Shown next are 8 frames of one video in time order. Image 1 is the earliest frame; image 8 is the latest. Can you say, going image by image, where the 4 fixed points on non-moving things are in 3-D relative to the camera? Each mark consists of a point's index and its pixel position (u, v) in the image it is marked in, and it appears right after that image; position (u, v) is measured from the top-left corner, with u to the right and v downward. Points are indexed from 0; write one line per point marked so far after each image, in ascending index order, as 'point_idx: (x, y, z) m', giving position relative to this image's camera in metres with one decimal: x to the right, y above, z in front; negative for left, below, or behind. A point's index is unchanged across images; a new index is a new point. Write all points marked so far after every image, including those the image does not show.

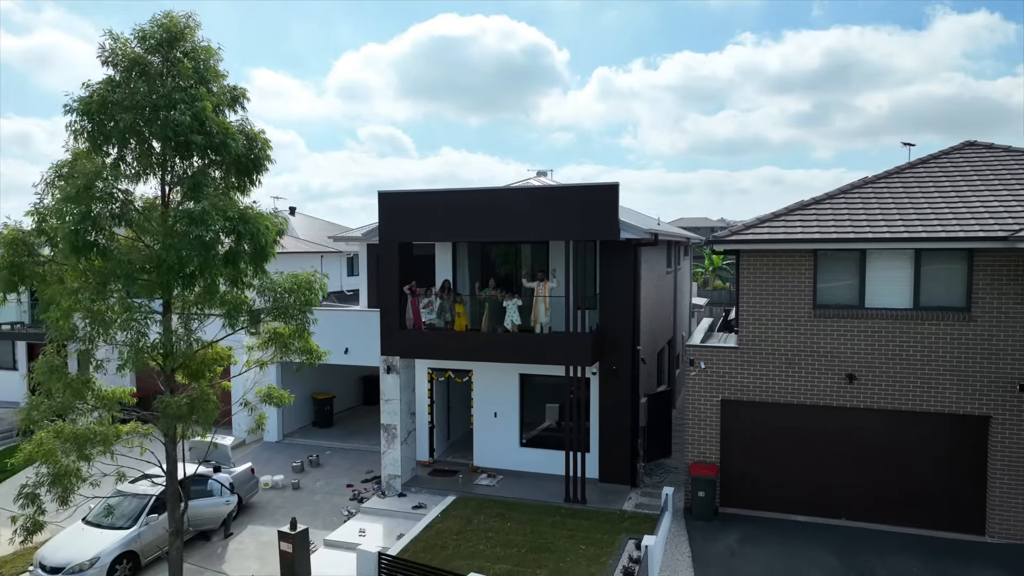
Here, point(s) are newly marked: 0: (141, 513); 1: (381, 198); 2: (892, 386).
0: (-6.0, -3.6, +11.9) m
1: (-2.4, +1.7, +13.9) m
2: (+5.7, -1.5, +11.0) m
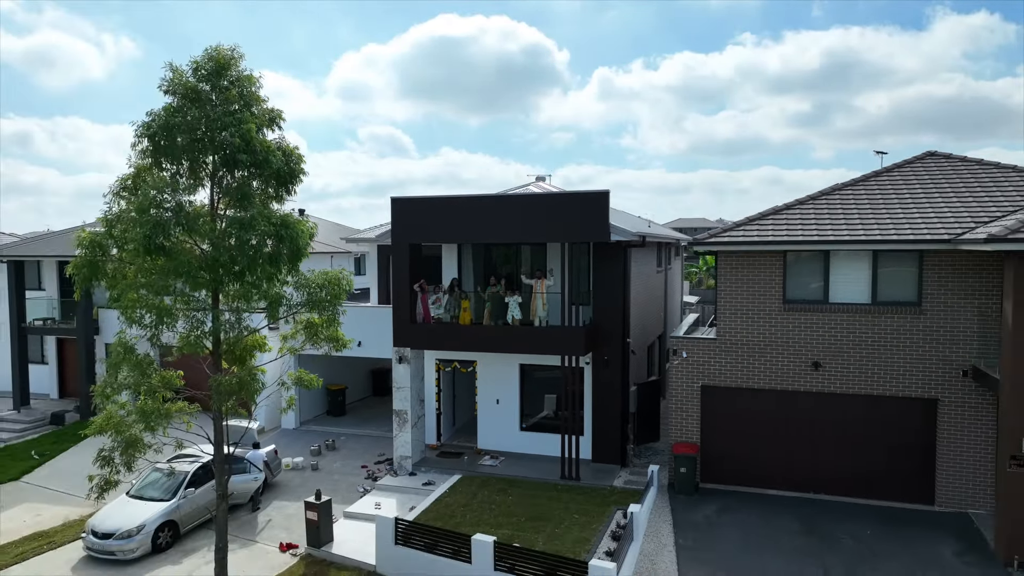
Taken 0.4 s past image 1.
0: (-6.0, -3.5, +13.3) m
1: (-2.4, +1.7, +15.3) m
2: (+5.7, -1.4, +12.3) m
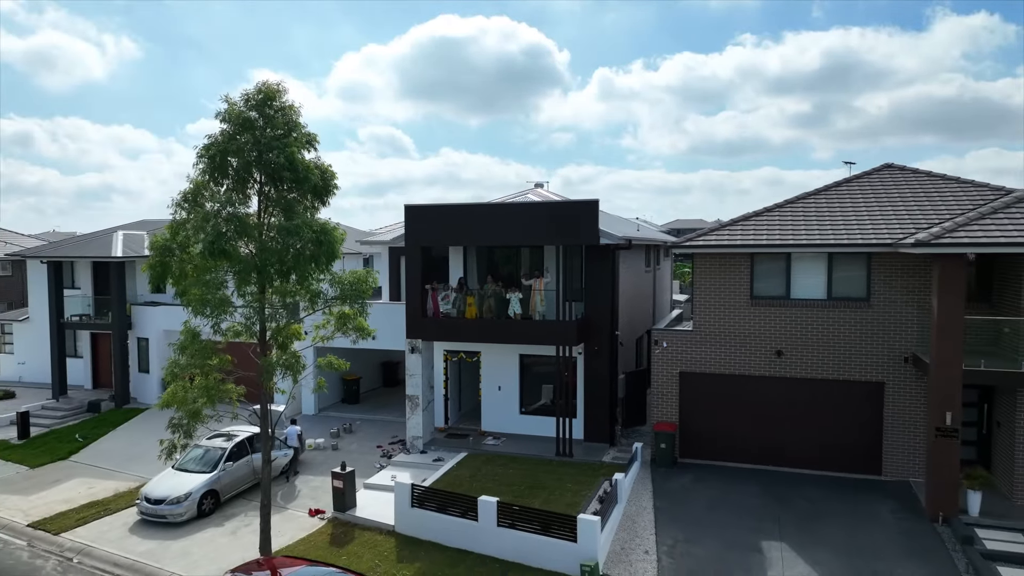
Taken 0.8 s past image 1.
0: (-6.0, -3.5, +15.1) m
1: (-2.4, +1.8, +17.1) m
2: (+5.7, -1.4, +14.1) m
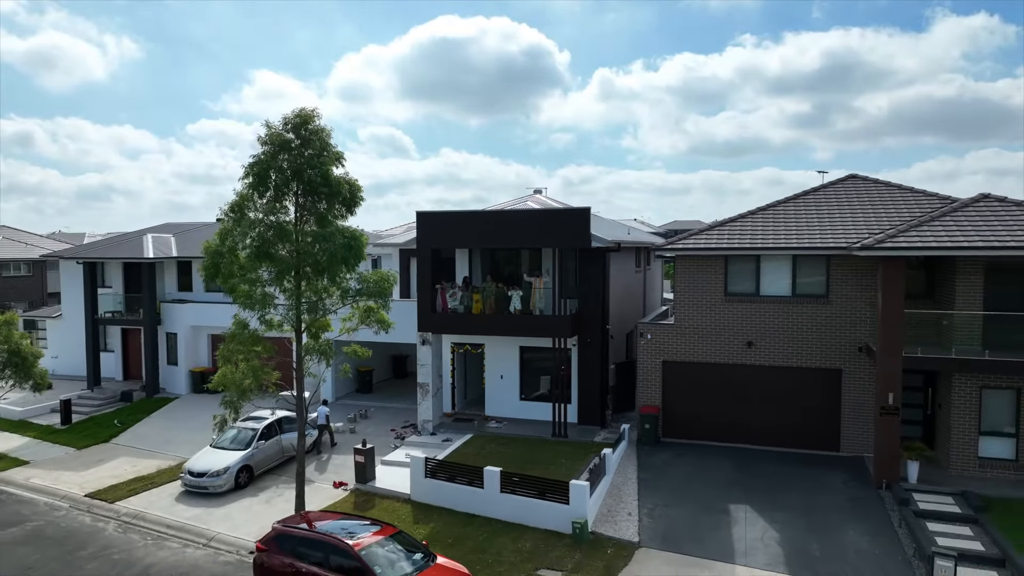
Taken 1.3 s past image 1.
0: (-5.9, -3.4, +16.9) m
1: (-2.4, +1.8, +18.9) m
2: (+5.7, -1.3, +16.0) m
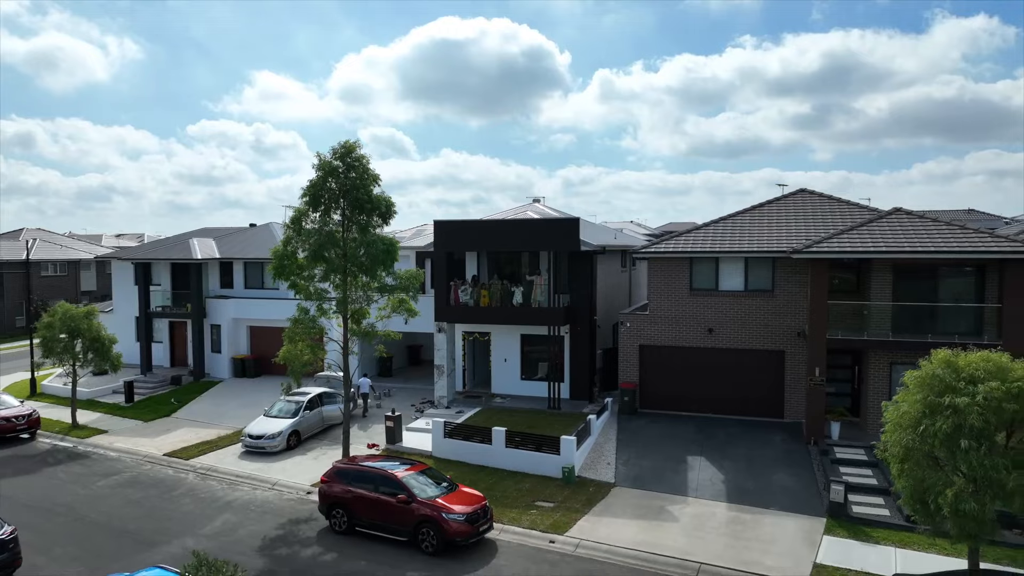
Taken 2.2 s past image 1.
0: (-5.9, -3.3, +20.4) m
1: (-2.3, +1.9, +22.4) m
2: (+5.8, -1.2, +19.5) m
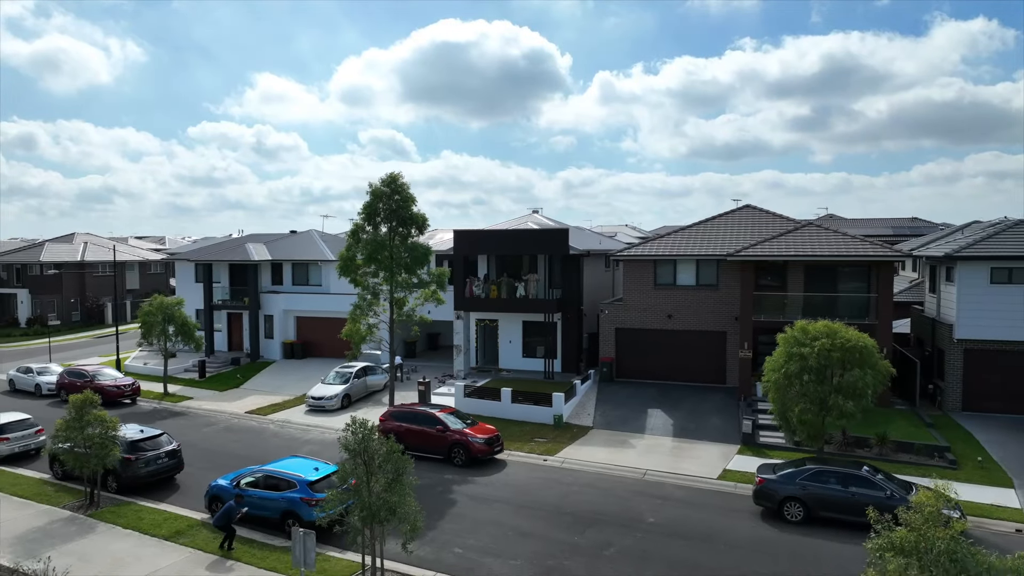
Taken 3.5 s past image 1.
0: (-5.7, -3.2, +26.1) m
1: (-2.2, +2.1, +28.1) m
2: (+5.9, -1.1, +25.2) m
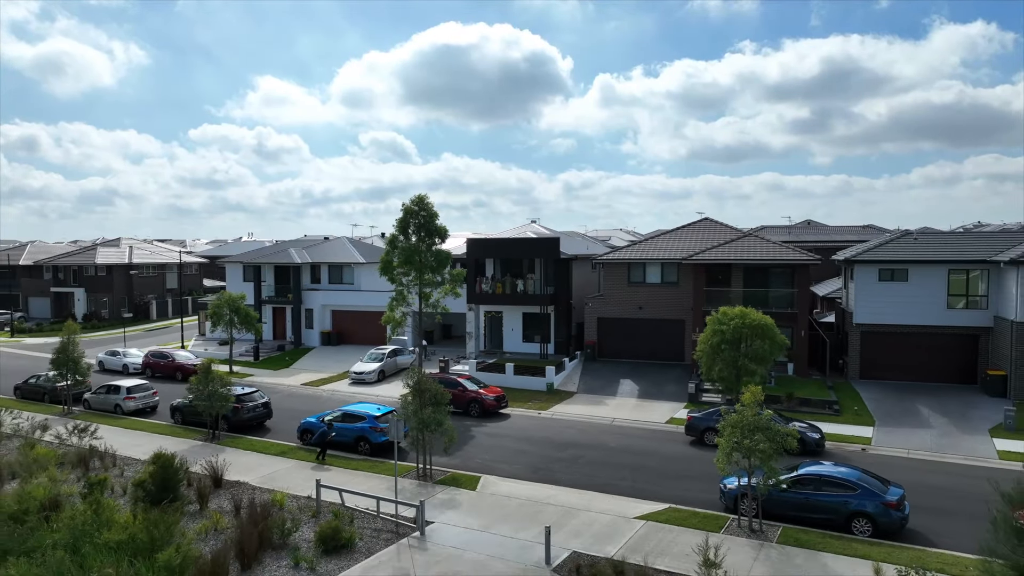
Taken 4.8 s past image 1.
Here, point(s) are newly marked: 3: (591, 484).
0: (-5.7, -3.1, +32.5) m
1: (-2.1, +2.2, +34.5) m
2: (+6.0, -1.0, +31.6) m
3: (+1.9, -4.6, +17.6) m
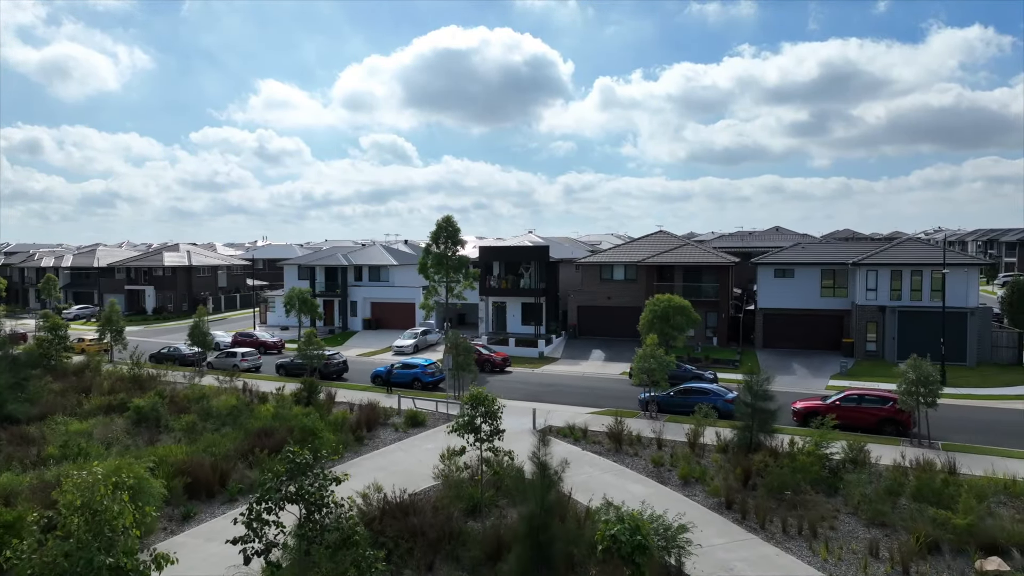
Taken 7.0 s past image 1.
0: (-5.6, -2.8, +43.3) m
1: (-2.0, +2.4, +45.3) m
2: (+6.1, -0.7, +42.4) m
3: (+1.9, -4.3, +28.4) m
